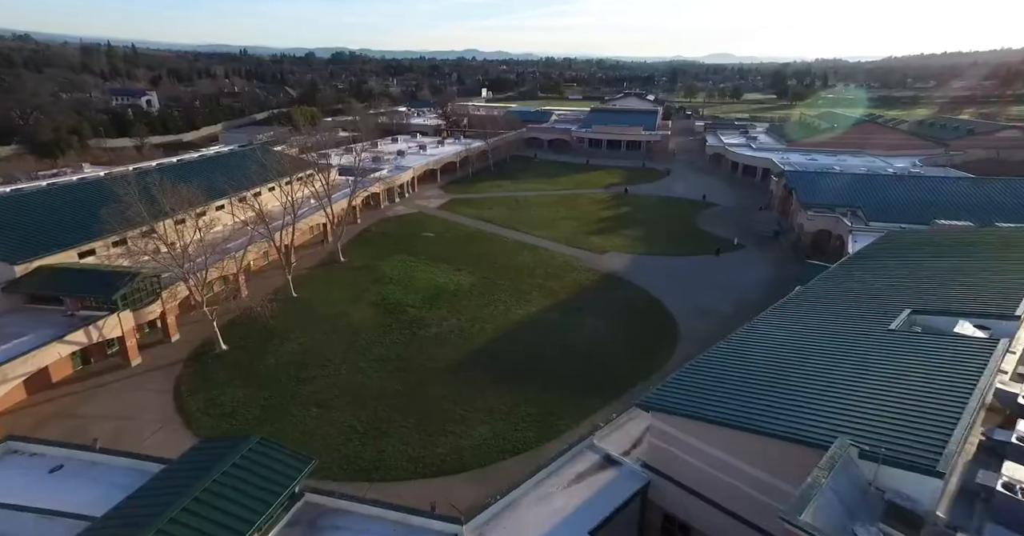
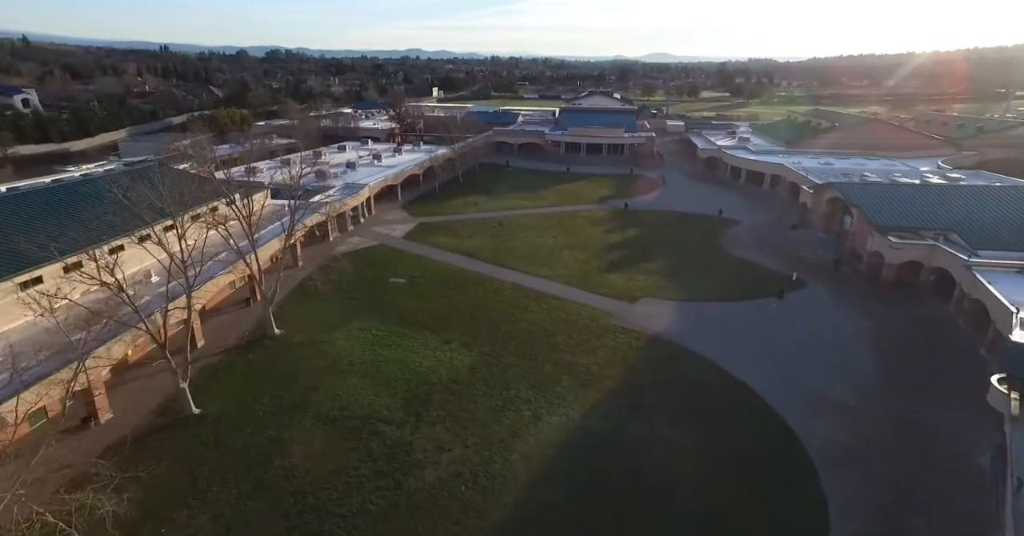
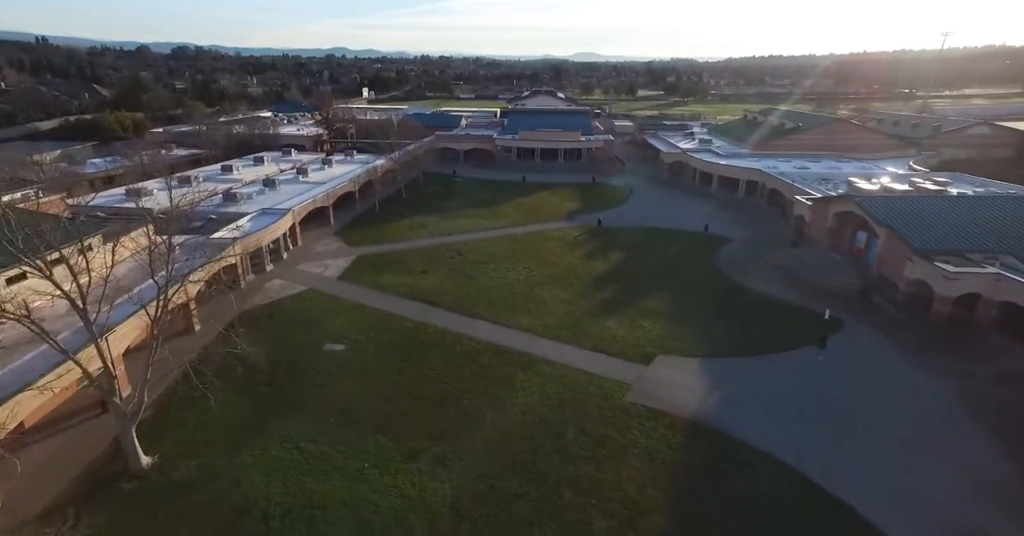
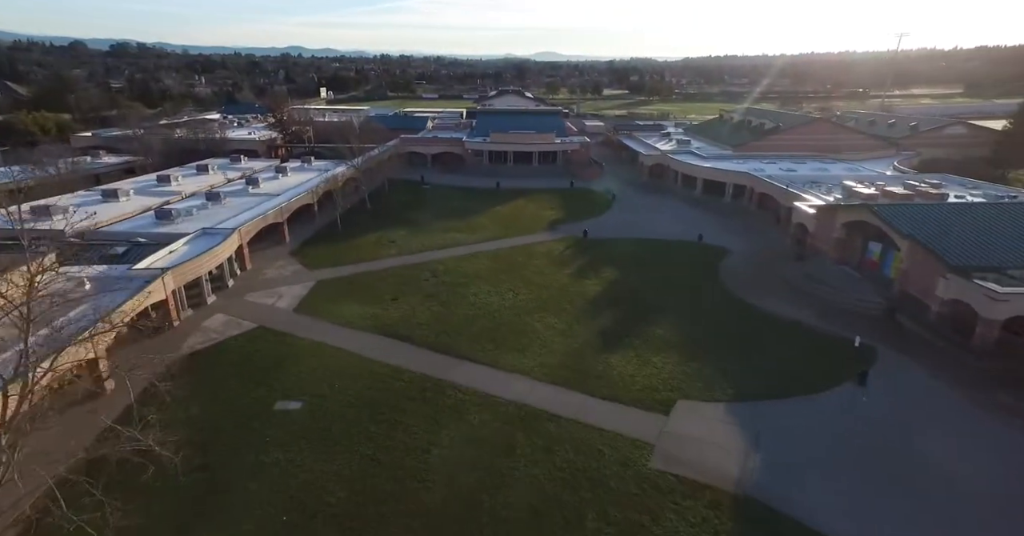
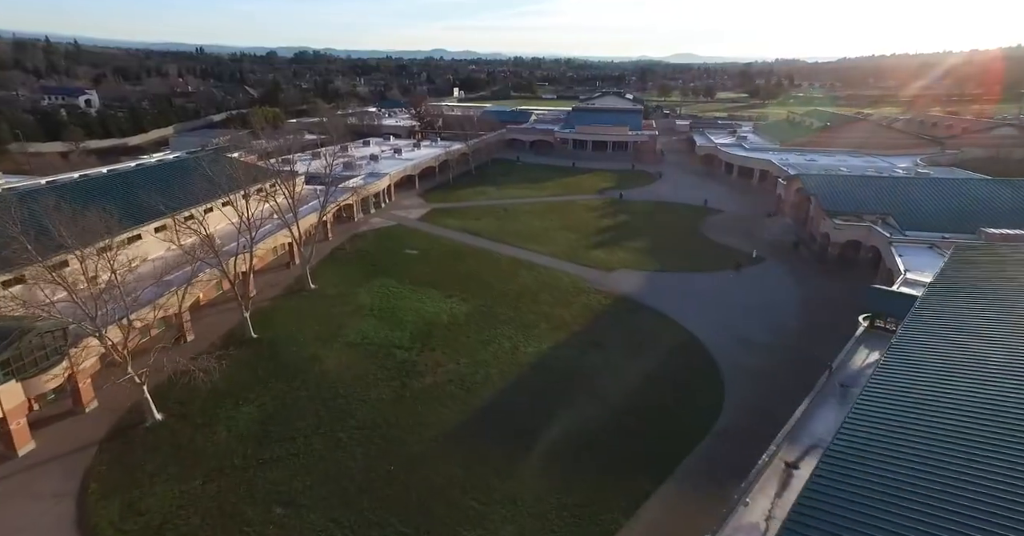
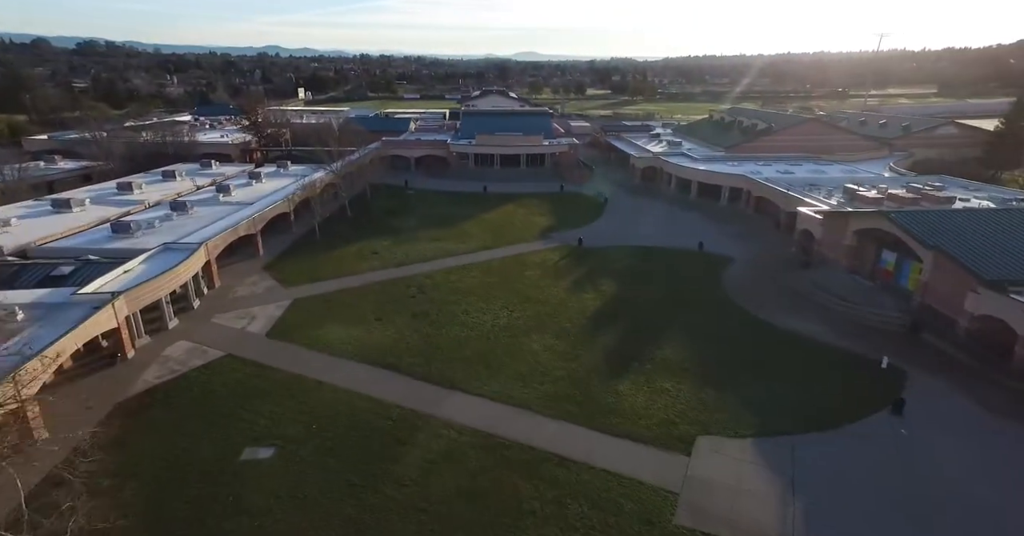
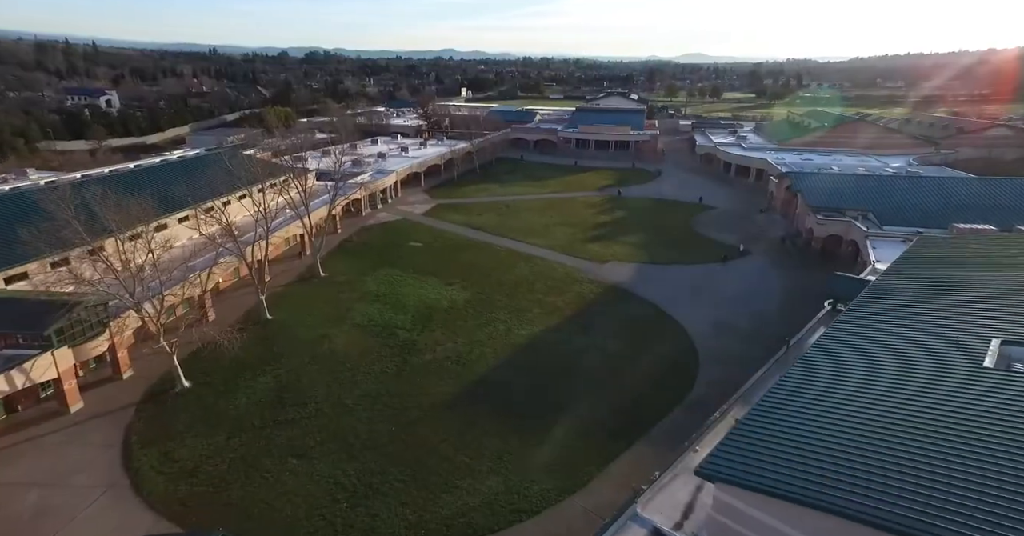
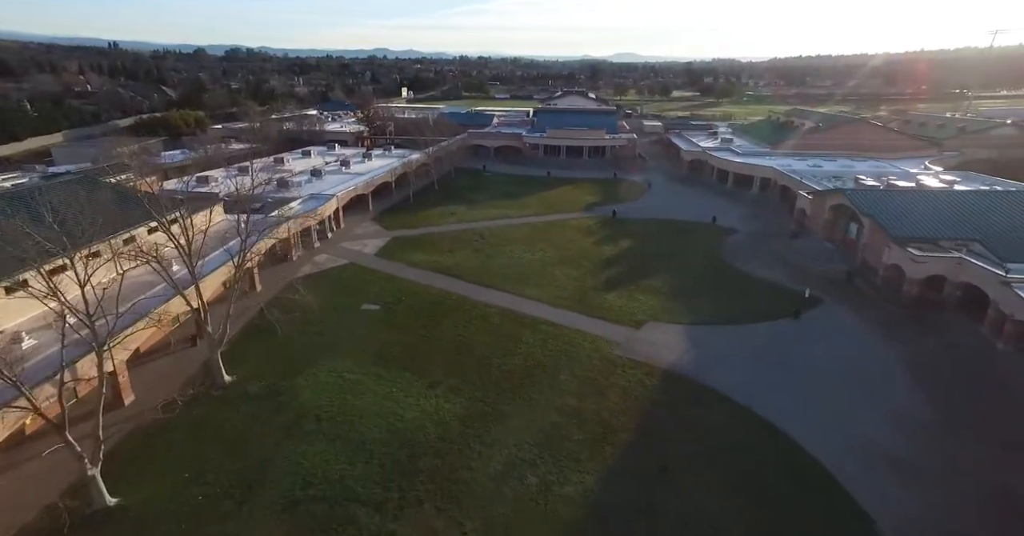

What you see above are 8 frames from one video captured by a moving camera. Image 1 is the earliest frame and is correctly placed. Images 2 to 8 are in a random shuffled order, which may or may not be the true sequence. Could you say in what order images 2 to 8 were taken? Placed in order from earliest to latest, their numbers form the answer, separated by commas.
7, 5, 2, 8, 3, 4, 6
